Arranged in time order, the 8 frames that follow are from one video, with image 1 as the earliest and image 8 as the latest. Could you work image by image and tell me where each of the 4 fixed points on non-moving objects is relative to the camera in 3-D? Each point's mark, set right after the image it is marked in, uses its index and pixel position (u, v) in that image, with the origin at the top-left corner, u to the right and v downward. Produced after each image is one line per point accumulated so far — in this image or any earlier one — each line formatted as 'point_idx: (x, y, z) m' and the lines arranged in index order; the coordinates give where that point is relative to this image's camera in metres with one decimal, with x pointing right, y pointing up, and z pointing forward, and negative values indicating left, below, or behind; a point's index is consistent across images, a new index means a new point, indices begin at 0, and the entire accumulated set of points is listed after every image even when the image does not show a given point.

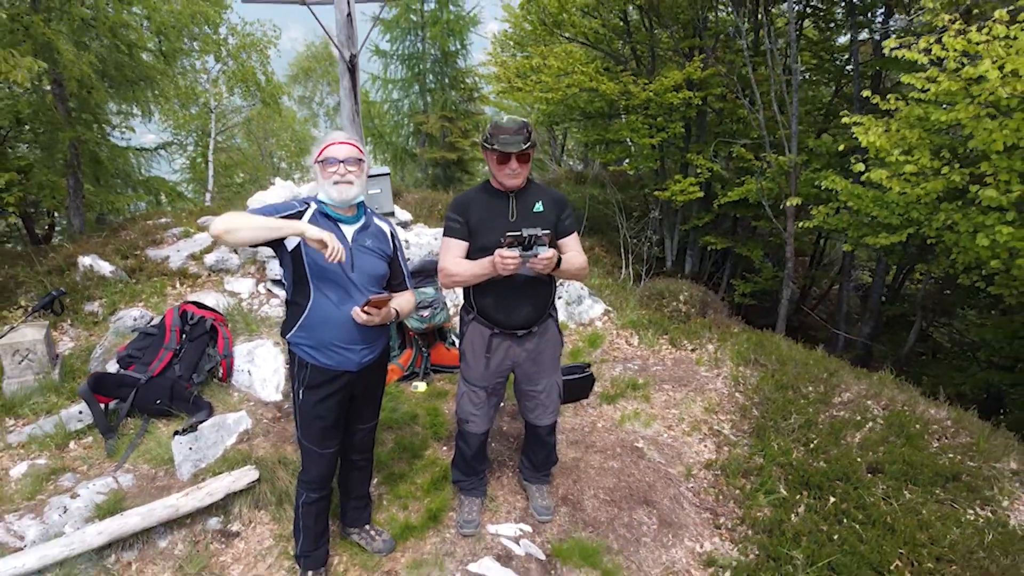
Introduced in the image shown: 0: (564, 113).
0: (+0.7, +2.4, +11.1) m
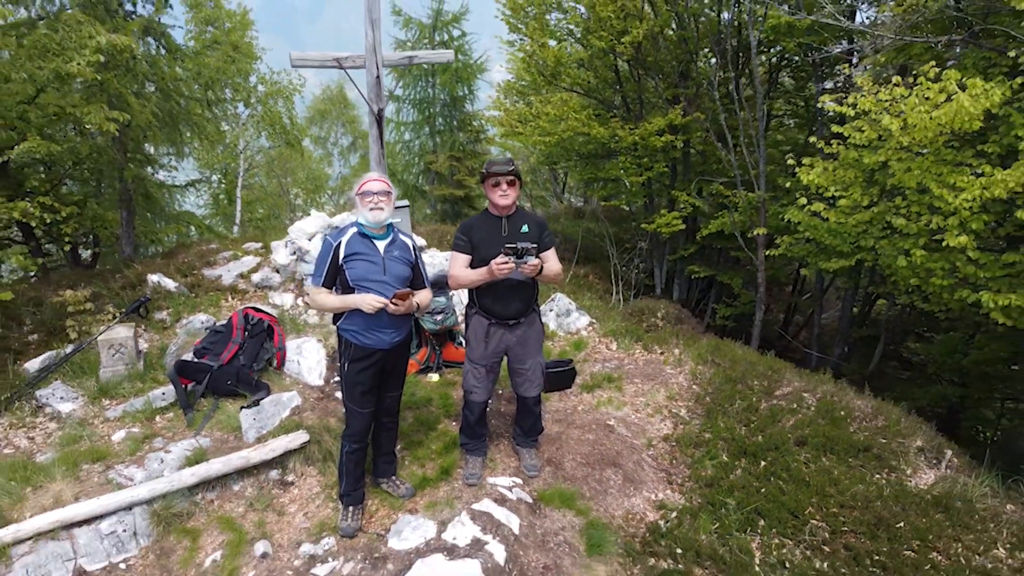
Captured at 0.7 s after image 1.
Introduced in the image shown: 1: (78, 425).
0: (+0.7, +2.0, +12.3) m
1: (-2.8, -0.9, +5.2) m
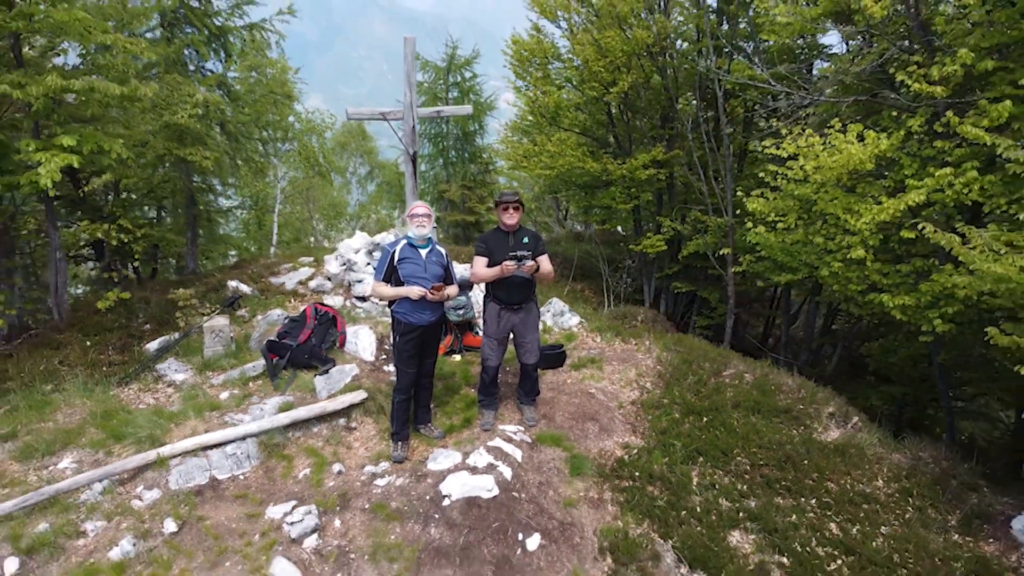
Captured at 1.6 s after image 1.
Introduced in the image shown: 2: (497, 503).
0: (+0.8, +1.8, +14.1) m
1: (-2.7, -0.8, +7.0) m
2: (-0.1, -1.5, +5.6) m
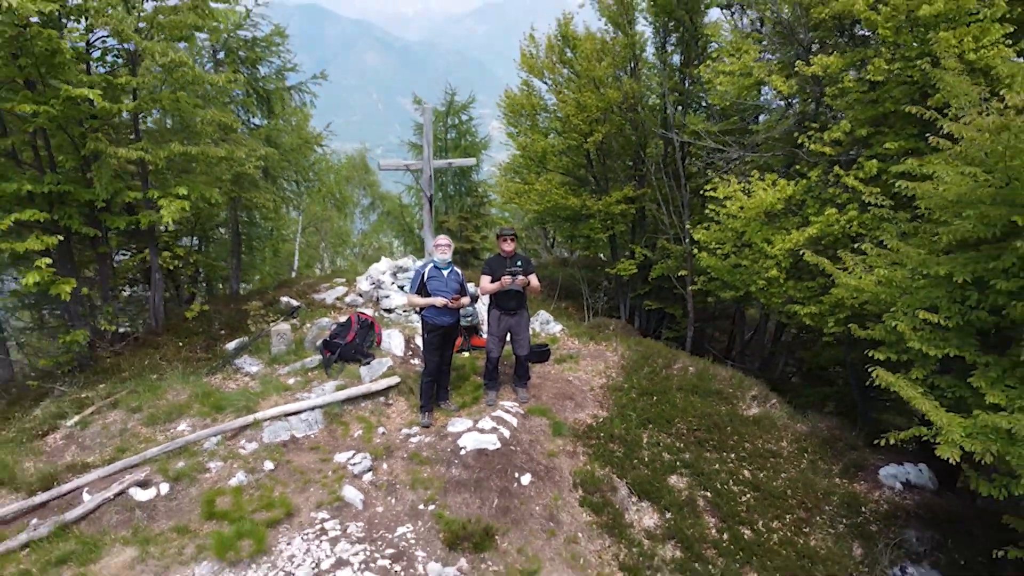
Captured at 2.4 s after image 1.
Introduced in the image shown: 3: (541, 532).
0: (+0.7, +1.4, +16.5) m
1: (-2.8, -1.0, +9.2) m
2: (-0.1, -1.6, +7.8) m
3: (+0.3, -2.1, +7.1) m
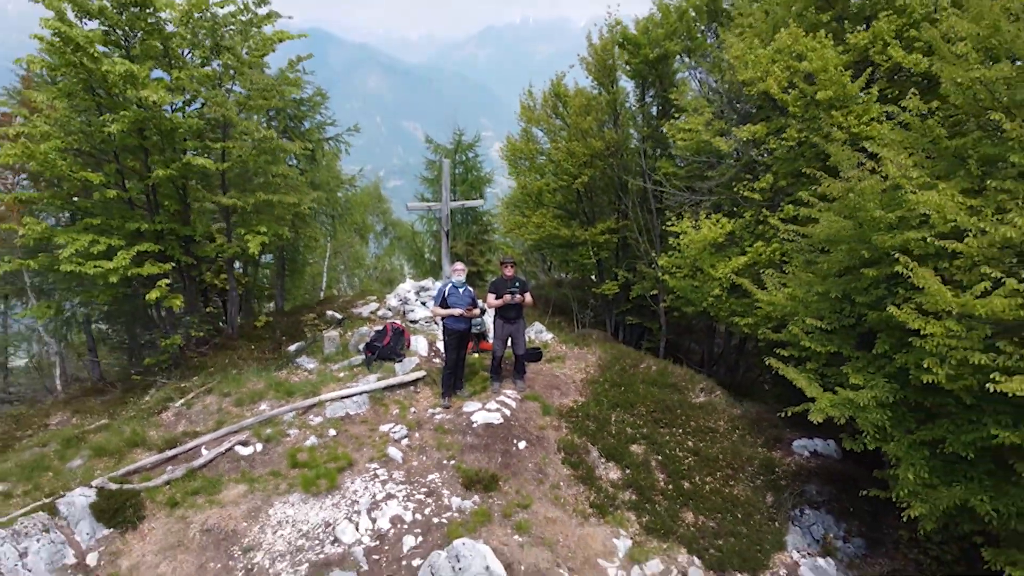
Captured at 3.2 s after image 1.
0: (+0.7, +1.0, +19.2) m
1: (-2.8, -1.2, +11.9) m
2: (-0.1, -1.8, +10.5) m
3: (+0.3, -2.3, +9.8) m
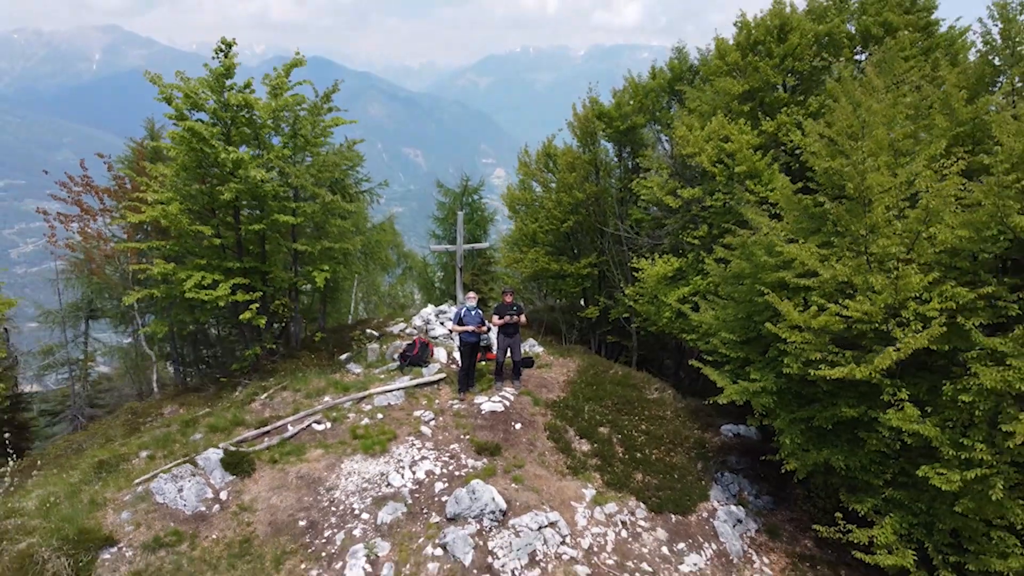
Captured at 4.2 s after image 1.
0: (+0.7, +0.3, +23.1) m
1: (-2.8, -1.6, +15.7) m
2: (-0.1, -2.2, +14.3) m
3: (+0.2, -2.7, +13.5) m
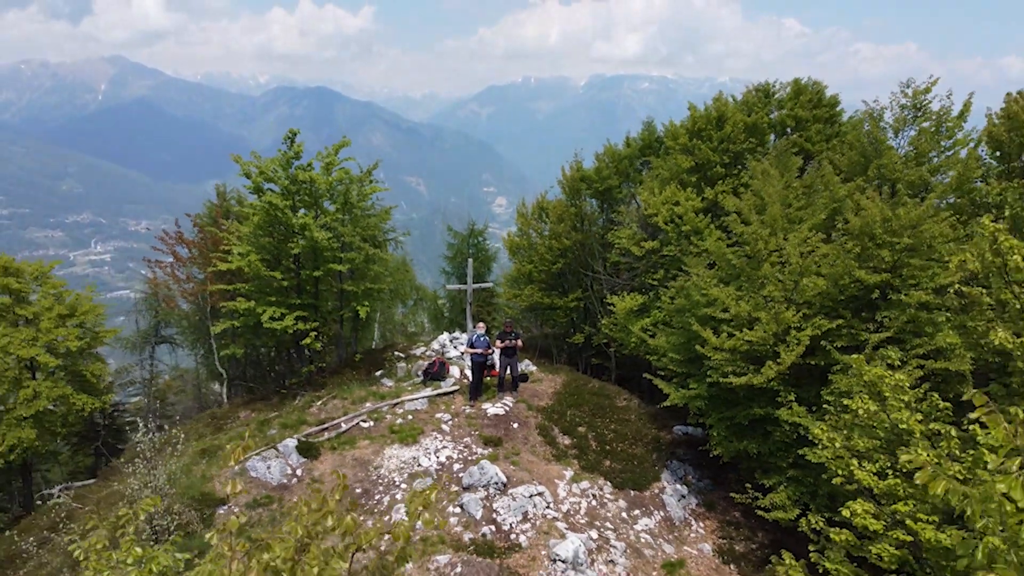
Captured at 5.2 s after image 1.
0: (+0.7, -0.7, +27.5) m
1: (-2.8, -2.4, +20.0) m
2: (-0.1, -2.9, +18.6) m
3: (+0.2, -3.4, +17.8) m
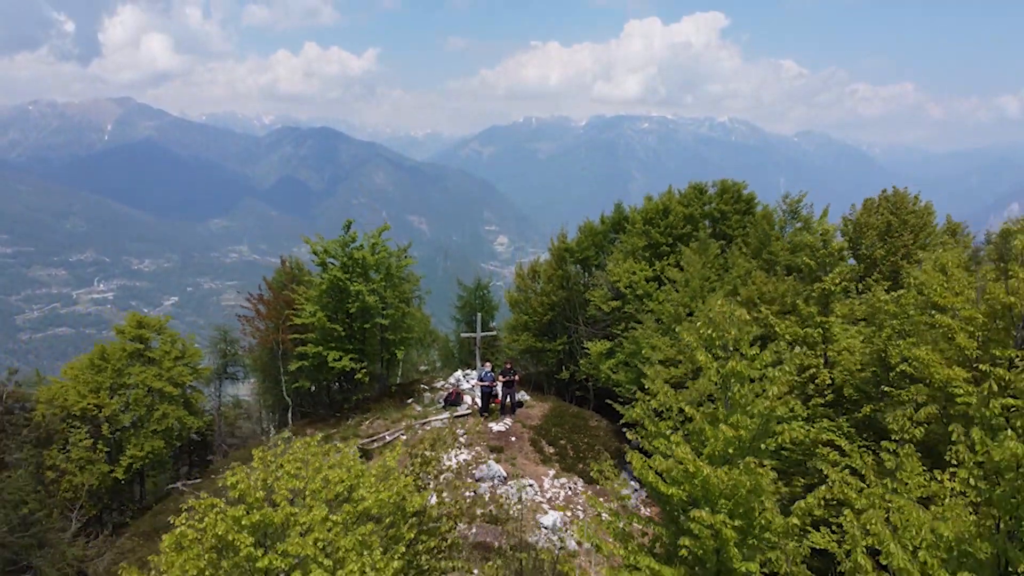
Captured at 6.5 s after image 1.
0: (+0.7, -2.6, +34.1) m
1: (-2.9, -4.0, +26.6) m
2: (-0.2, -4.4, +25.2) m
3: (+0.2, -4.9, +24.4) m
